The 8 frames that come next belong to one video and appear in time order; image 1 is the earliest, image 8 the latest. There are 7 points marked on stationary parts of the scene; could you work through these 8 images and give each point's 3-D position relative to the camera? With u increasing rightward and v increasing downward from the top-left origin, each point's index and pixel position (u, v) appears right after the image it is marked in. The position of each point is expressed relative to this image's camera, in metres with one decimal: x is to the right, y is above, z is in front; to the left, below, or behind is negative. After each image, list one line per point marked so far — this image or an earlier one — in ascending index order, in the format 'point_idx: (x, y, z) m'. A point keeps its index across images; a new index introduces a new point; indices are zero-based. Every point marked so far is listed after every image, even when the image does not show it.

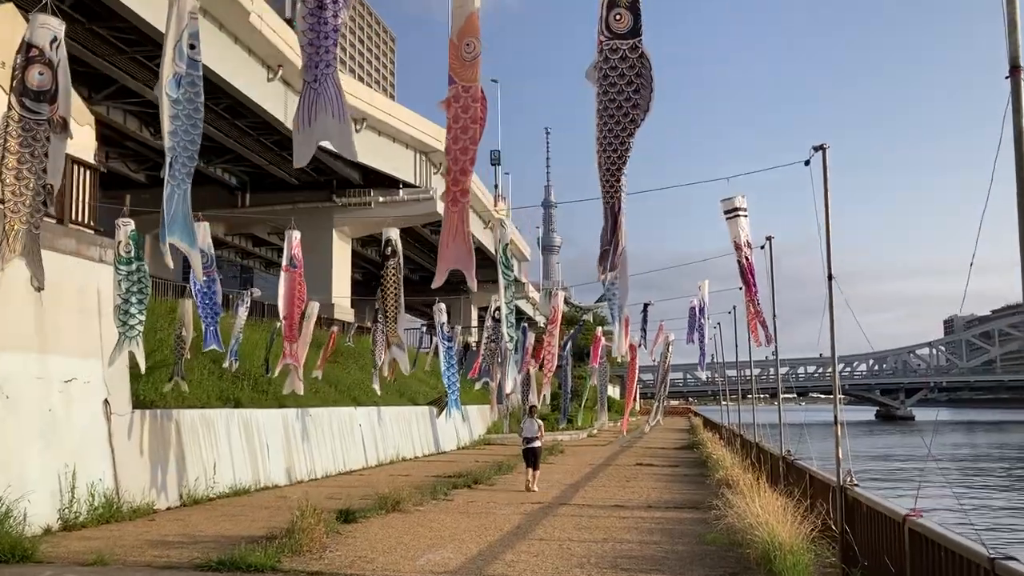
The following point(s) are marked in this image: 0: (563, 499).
0: (+0.8, -3.3, +15.0) m
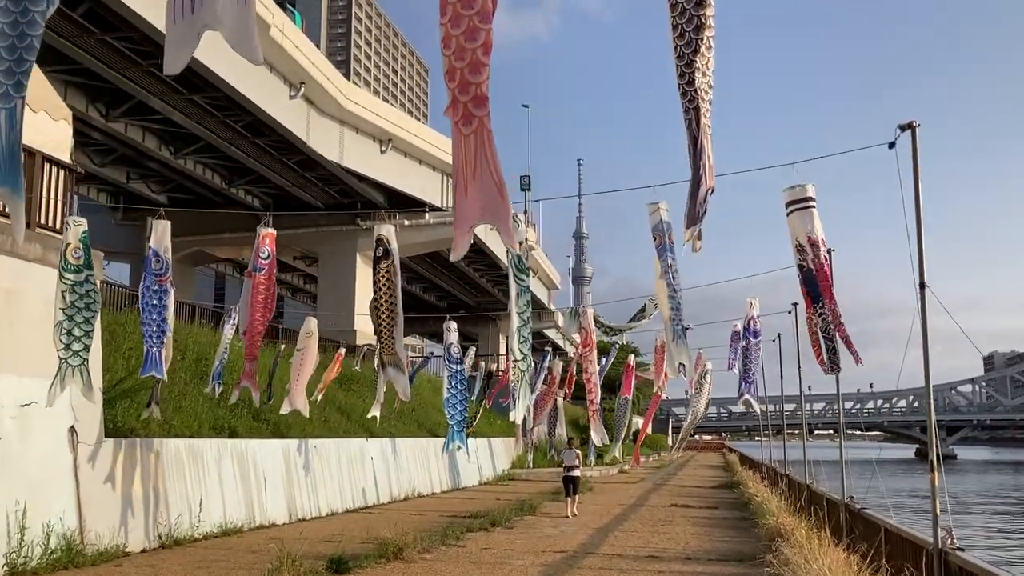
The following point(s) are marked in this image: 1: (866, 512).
0: (+1.1, -3.6, +13.3) m
1: (+3.7, -2.4, +10.1) m
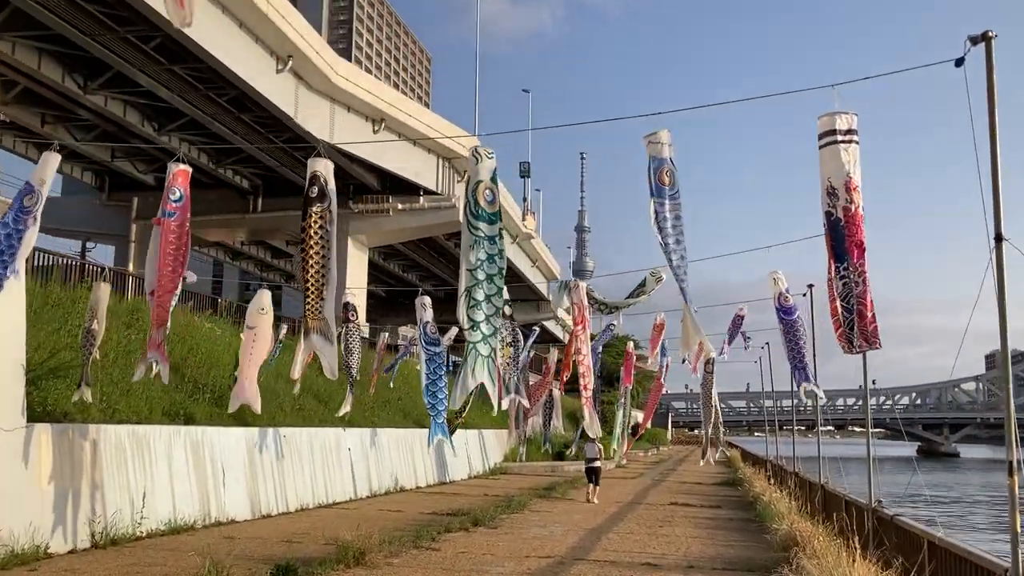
0: (+0.9, -3.3, +11.9) m
1: (+3.5, -2.1, +8.7) m
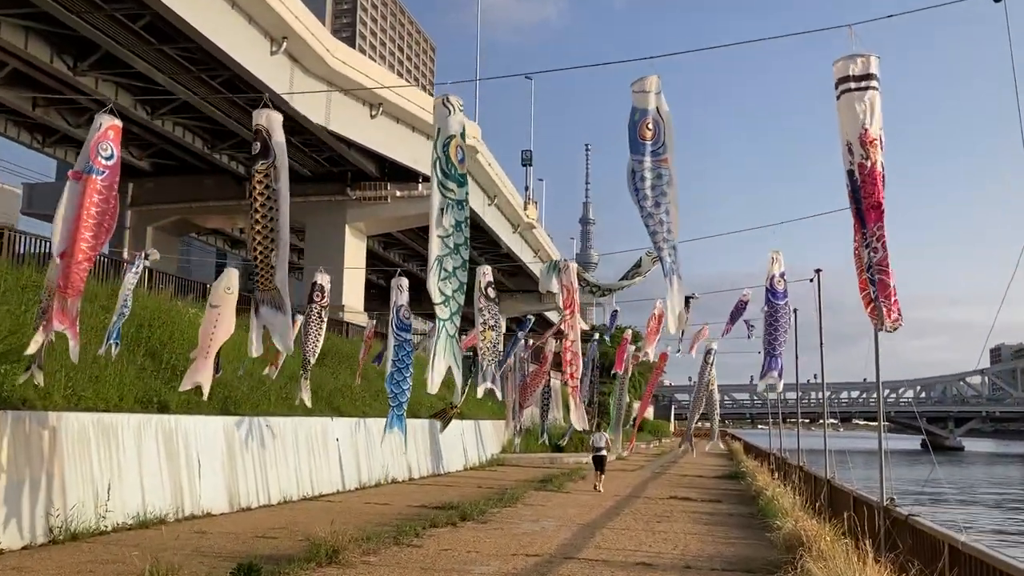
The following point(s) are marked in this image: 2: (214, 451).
0: (+0.7, -3.1, +11.3) m
1: (+3.3, -1.9, +8.0) m
2: (-4.2, -2.3, +13.6) m
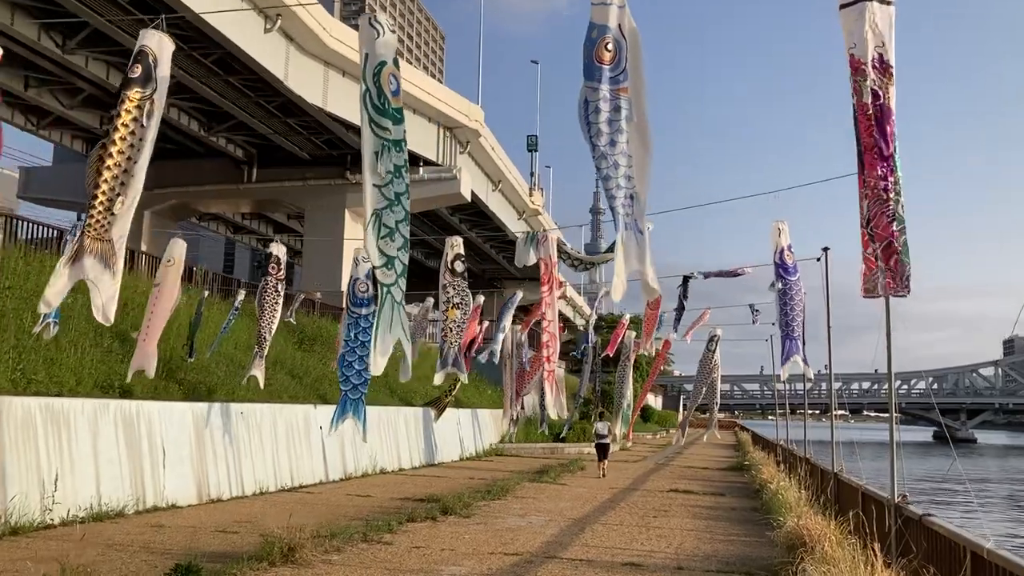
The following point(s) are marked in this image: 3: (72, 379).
0: (+0.5, -2.8, +10.4) m
1: (+3.1, -1.7, +7.1) m
2: (-4.4, -2.0, +12.8) m
3: (-5.4, -1.1, +11.8) m
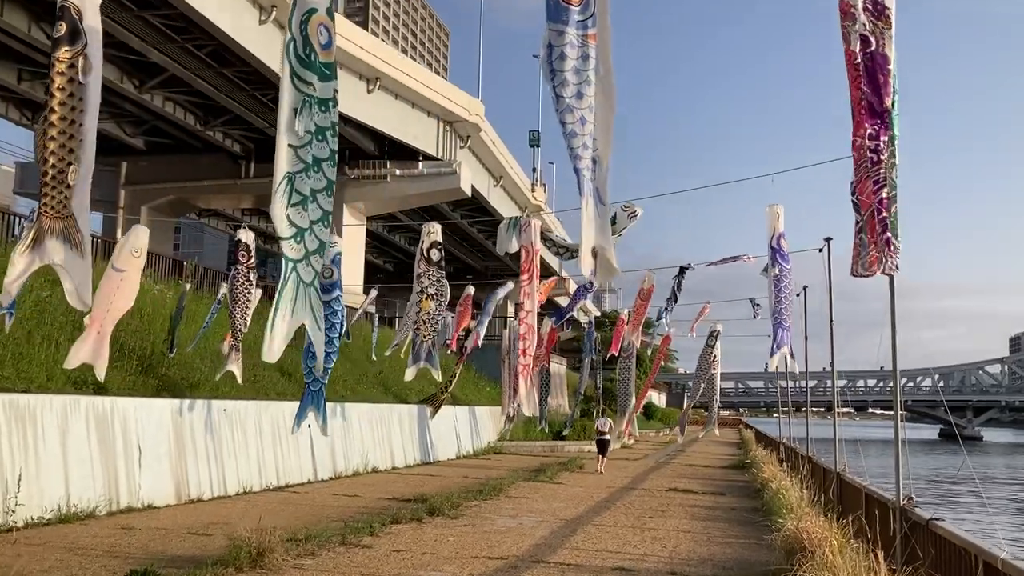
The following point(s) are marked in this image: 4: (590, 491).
0: (+0.4, -2.7, +10.0) m
1: (+2.9, -1.6, +6.6) m
2: (-4.5, -1.9, +12.4) m
3: (-5.5, -1.0, +11.4) m
4: (+1.4, -3.6, +17.1) m
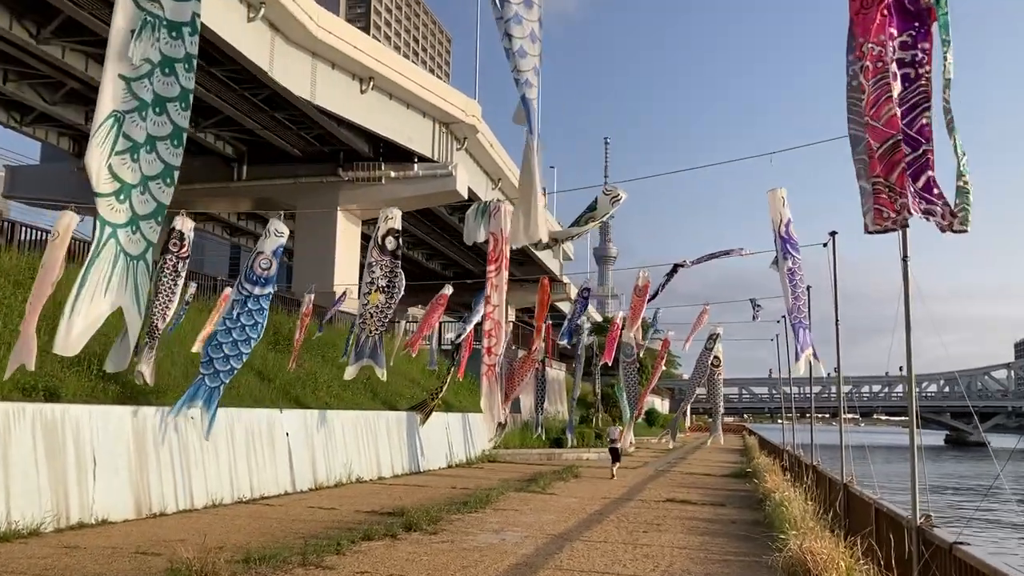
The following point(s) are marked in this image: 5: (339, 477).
0: (+0.2, -2.7, +9.1) m
1: (+2.7, -1.6, +5.8) m
2: (-4.7, -1.9, +11.6) m
3: (-5.7, -1.0, +10.6) m
4: (+1.2, -3.6, +16.3) m
5: (-3.1, -3.4, +17.2) m
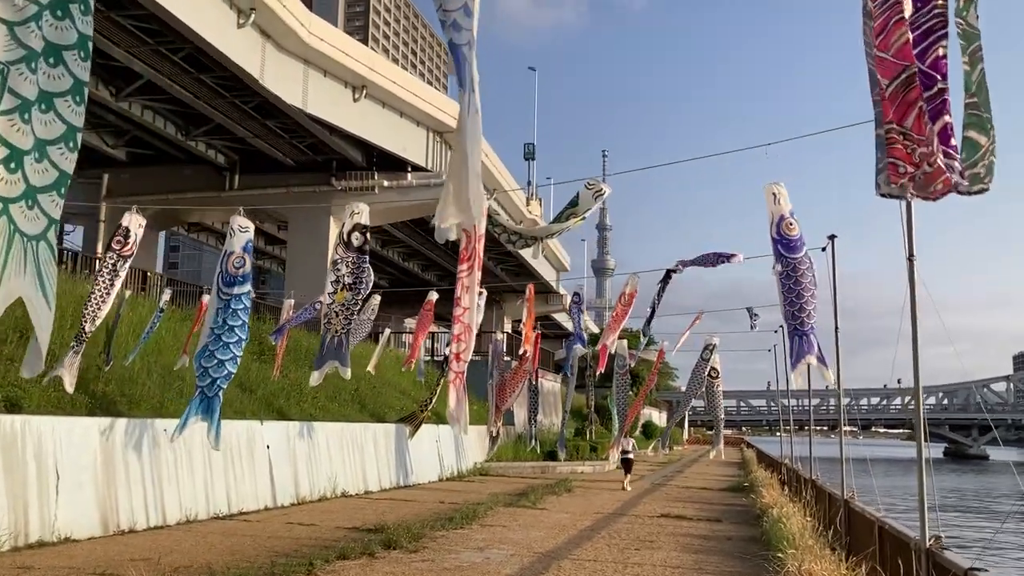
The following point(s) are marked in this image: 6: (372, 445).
0: (0.0, -2.7, +8.6) m
1: (+2.5, -1.6, +5.3) m
2: (-4.9, -2.0, +11.0) m
3: (-5.9, -1.1, +10.0) m
4: (+1.0, -3.8, +15.8) m
5: (-3.3, -3.5, +16.7) m
6: (-2.8, -3.2, +19.6) m
